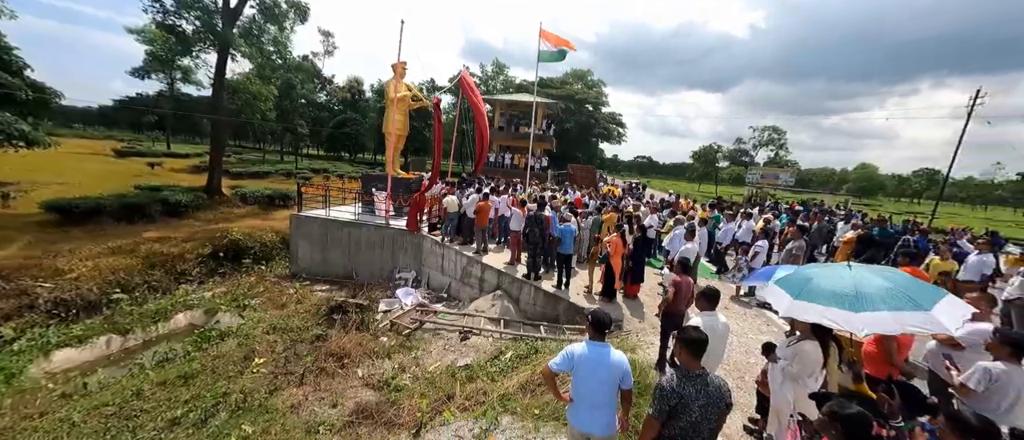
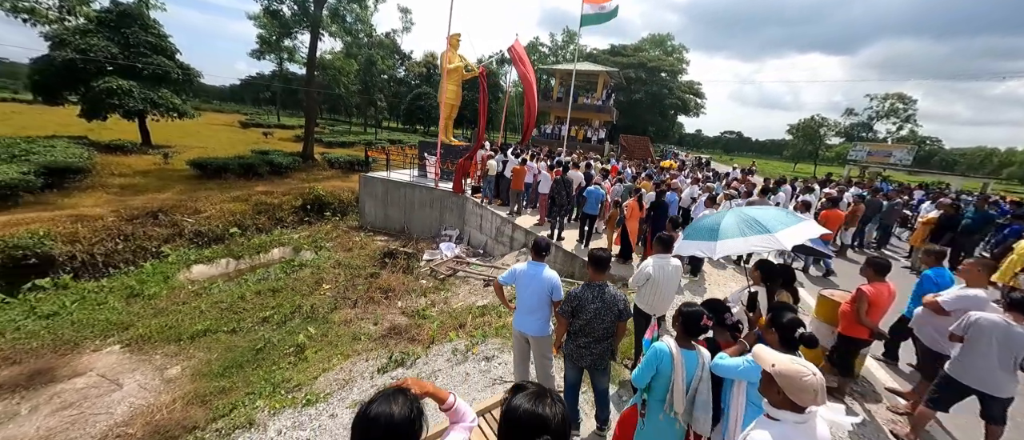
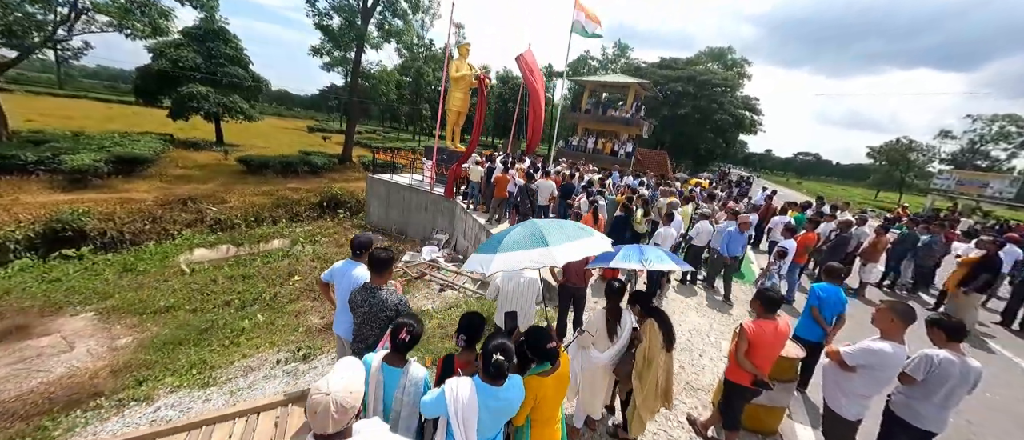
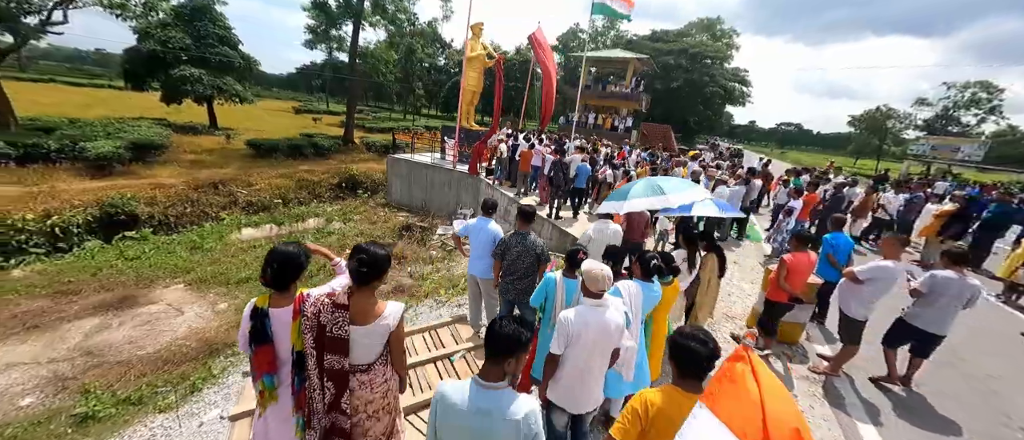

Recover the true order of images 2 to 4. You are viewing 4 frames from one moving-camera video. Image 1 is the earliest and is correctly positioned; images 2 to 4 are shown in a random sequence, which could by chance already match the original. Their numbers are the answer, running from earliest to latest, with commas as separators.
2, 4, 3
